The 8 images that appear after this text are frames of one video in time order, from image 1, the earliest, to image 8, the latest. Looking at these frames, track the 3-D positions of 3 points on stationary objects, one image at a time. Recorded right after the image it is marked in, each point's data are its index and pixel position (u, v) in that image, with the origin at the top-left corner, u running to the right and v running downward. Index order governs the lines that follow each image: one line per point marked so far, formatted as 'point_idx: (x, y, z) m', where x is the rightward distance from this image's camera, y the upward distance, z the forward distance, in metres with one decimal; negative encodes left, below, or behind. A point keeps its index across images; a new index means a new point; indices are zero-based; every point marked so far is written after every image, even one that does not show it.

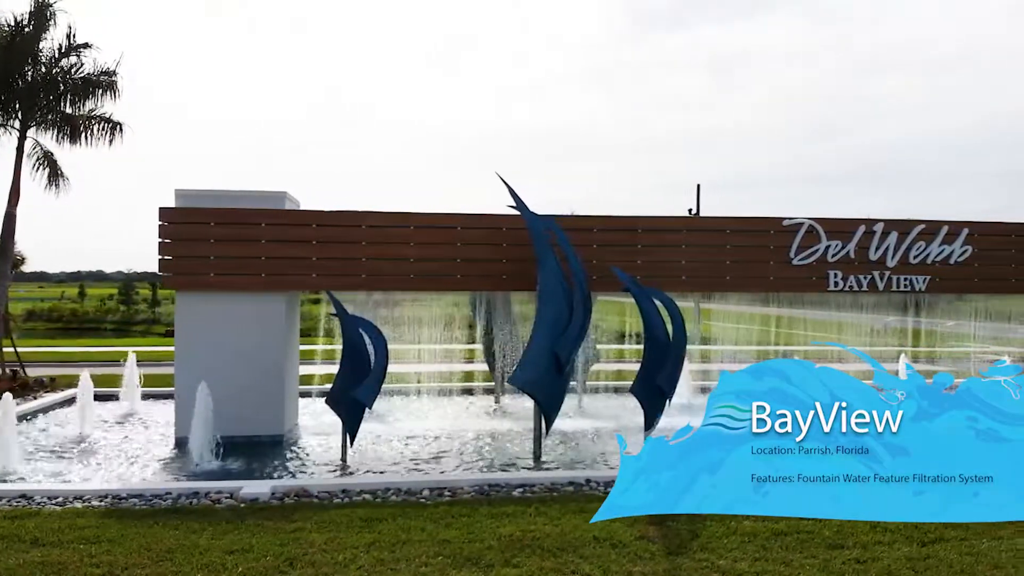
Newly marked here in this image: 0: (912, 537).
0: (+3.0, -1.9, +5.6) m
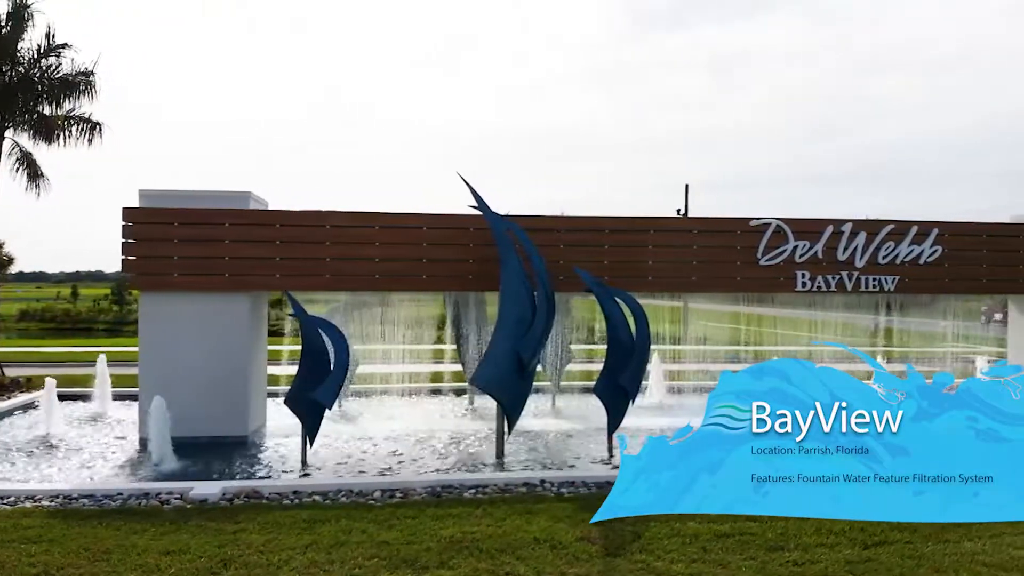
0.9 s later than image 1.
0: (+2.6, -1.9, +5.6) m
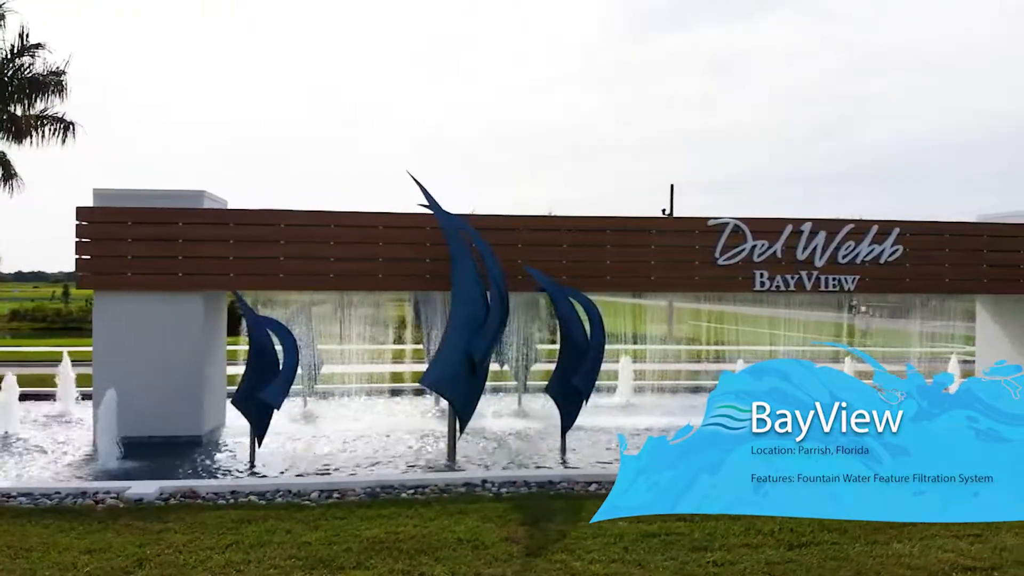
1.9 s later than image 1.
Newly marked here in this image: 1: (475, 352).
0: (+2.0, -1.9, +5.5) m
1: (-0.4, -0.7, +8.3) m
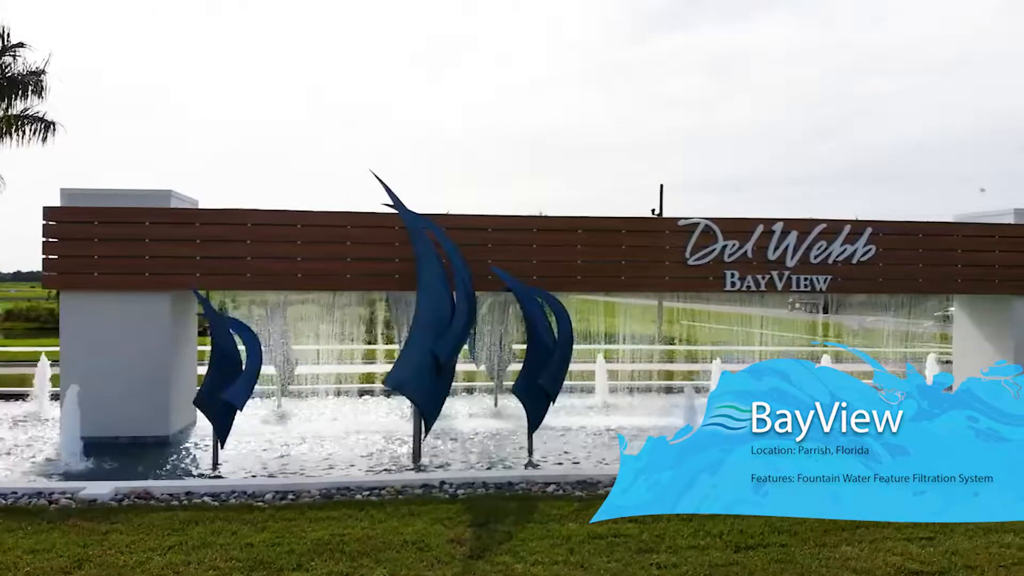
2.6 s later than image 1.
0: (+1.6, -1.9, +5.5) m
1: (-0.8, -0.7, +8.3) m
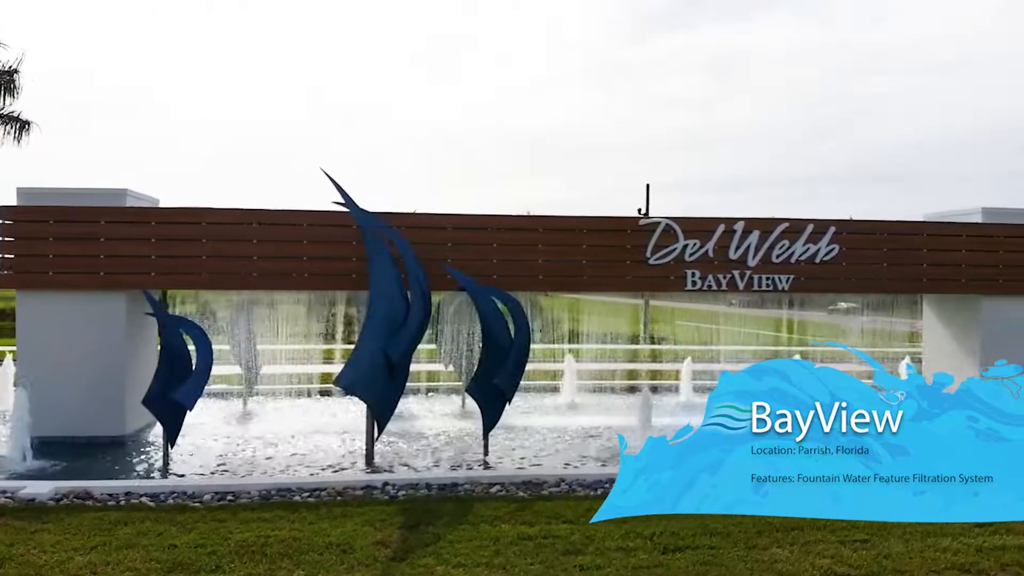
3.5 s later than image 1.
0: (+1.1, -1.9, +5.5) m
1: (-1.3, -0.7, +8.2) m
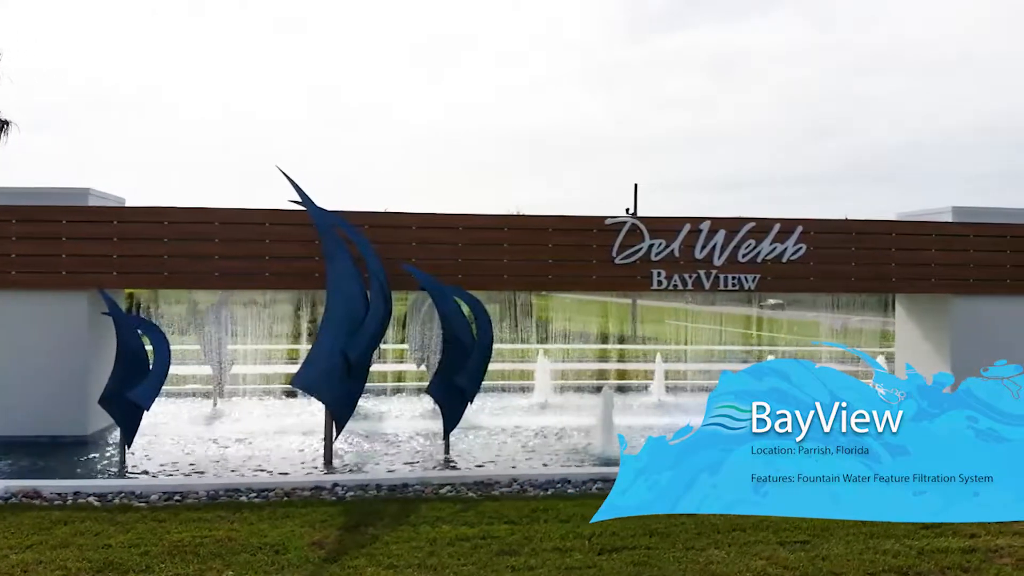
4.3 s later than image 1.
0: (+0.6, -1.9, +5.4) m
1: (-1.8, -0.7, +8.2) m
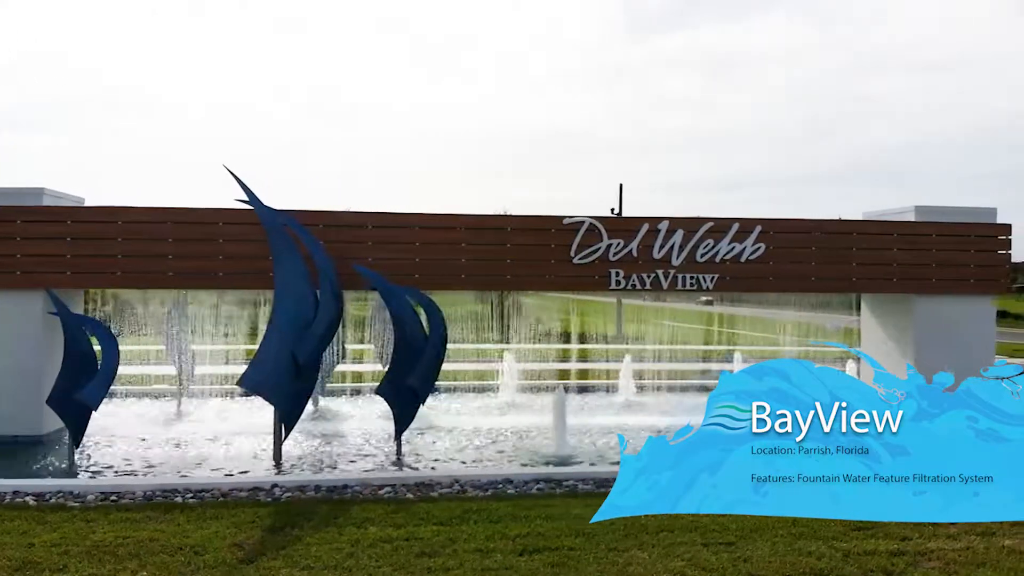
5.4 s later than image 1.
0: (0.0, -1.9, +5.4) m
1: (-2.3, -0.7, +8.2) m
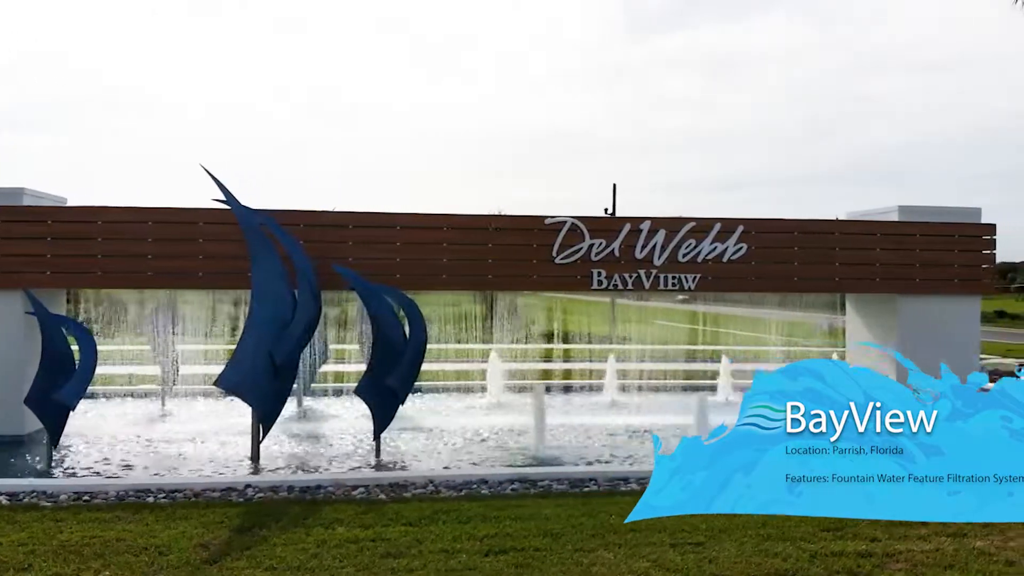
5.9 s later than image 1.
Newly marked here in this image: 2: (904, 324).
0: (-0.2, -1.9, +5.4) m
1: (-2.6, -0.7, +8.2) m
2: (+5.6, -0.5, +10.6) m
